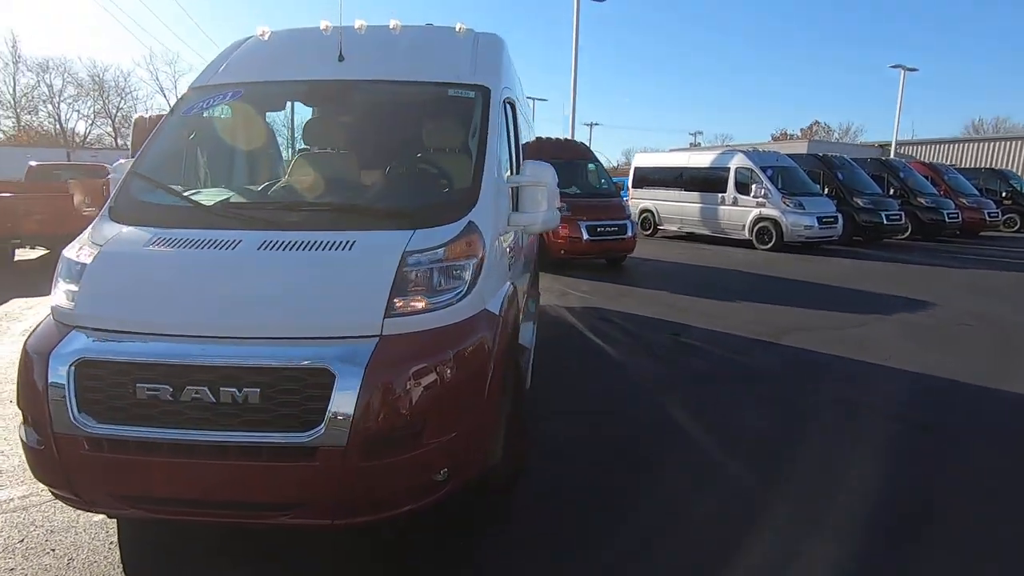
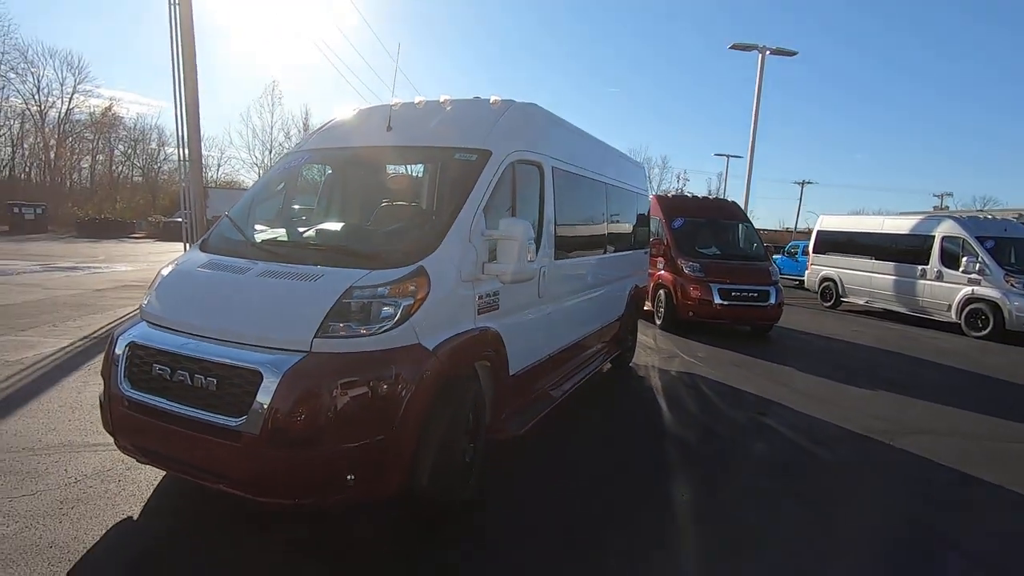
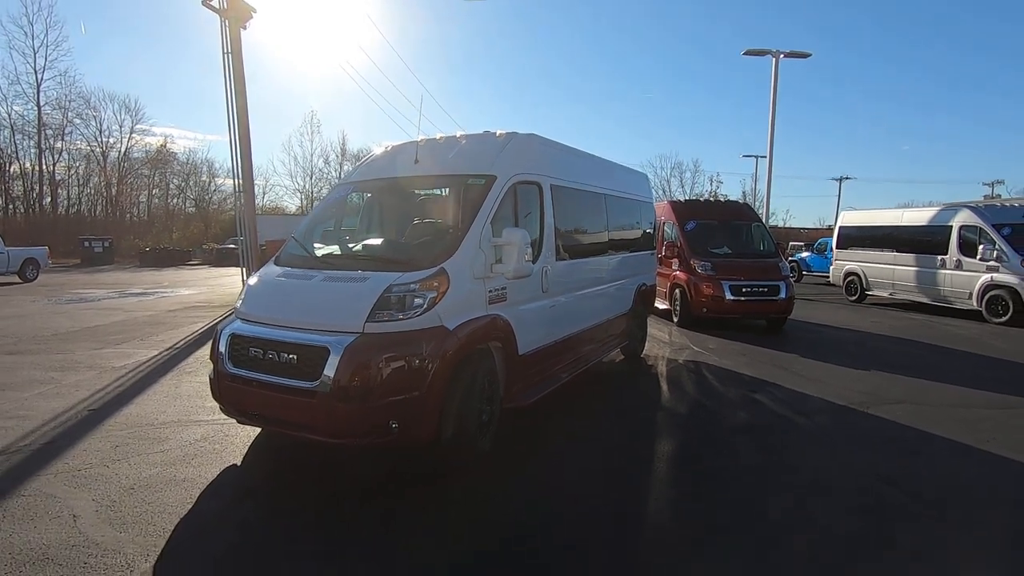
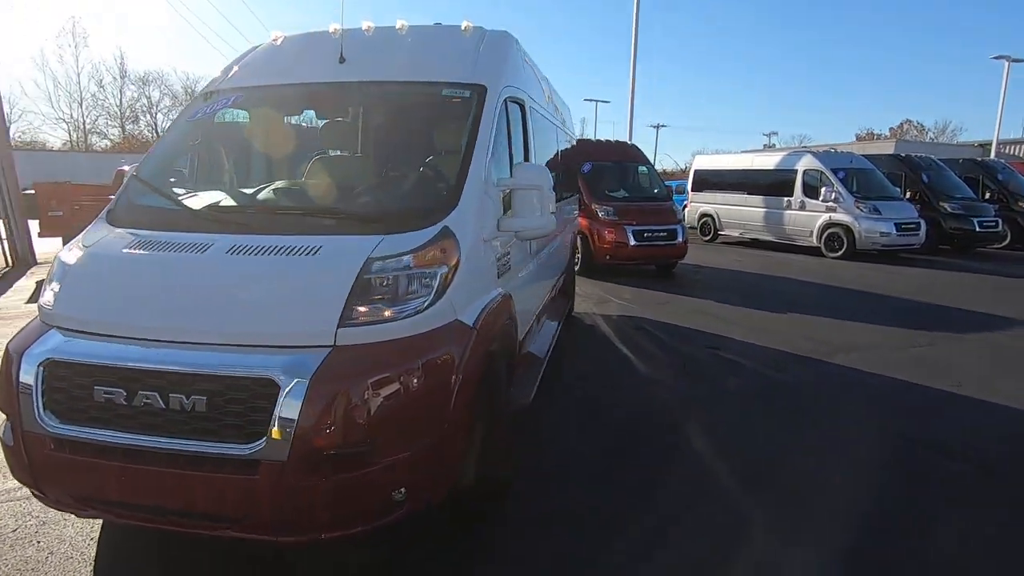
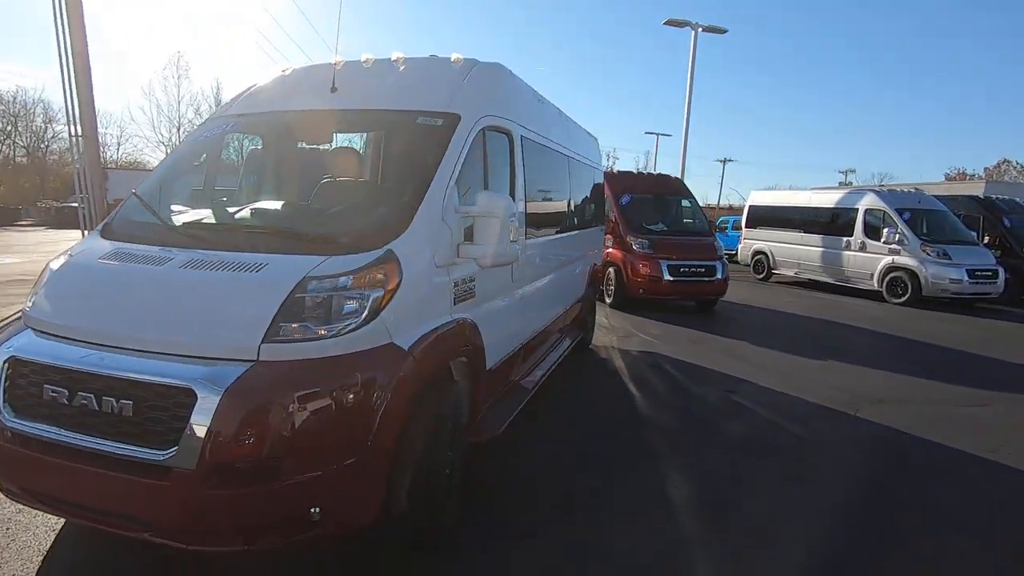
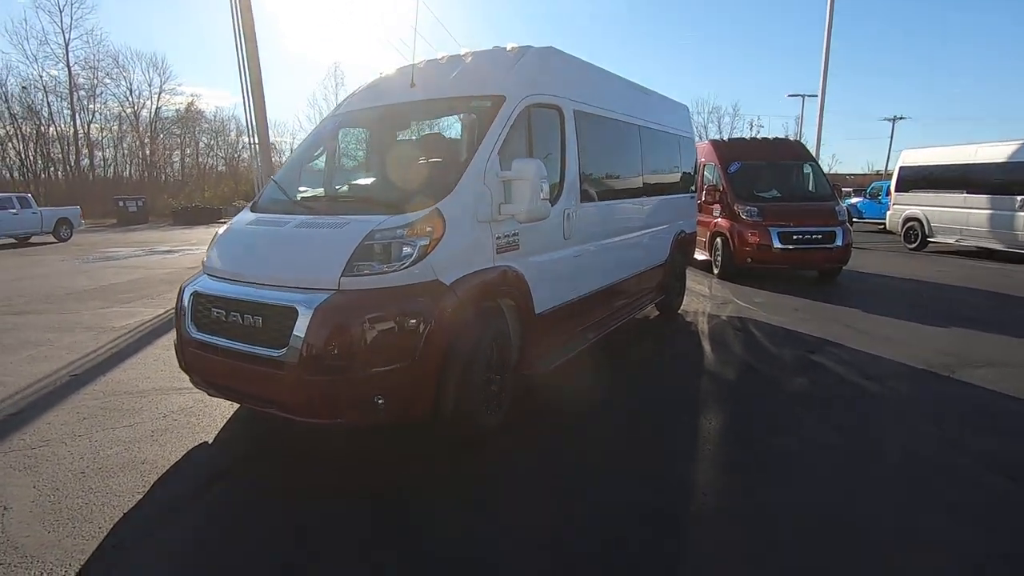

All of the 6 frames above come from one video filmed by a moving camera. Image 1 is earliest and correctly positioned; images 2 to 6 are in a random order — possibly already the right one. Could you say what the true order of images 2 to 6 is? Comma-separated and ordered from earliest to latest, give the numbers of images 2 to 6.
4, 5, 2, 3, 6
